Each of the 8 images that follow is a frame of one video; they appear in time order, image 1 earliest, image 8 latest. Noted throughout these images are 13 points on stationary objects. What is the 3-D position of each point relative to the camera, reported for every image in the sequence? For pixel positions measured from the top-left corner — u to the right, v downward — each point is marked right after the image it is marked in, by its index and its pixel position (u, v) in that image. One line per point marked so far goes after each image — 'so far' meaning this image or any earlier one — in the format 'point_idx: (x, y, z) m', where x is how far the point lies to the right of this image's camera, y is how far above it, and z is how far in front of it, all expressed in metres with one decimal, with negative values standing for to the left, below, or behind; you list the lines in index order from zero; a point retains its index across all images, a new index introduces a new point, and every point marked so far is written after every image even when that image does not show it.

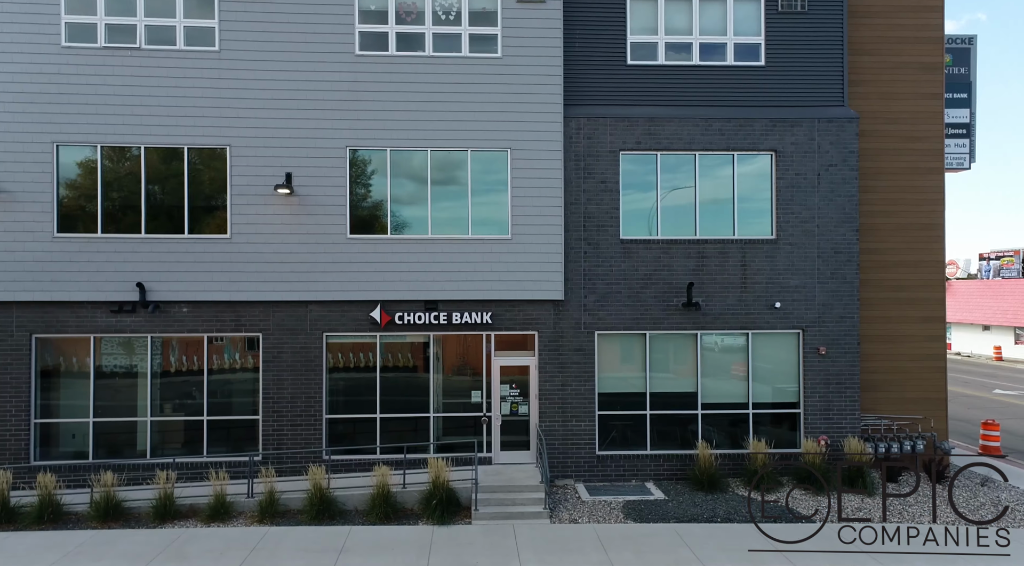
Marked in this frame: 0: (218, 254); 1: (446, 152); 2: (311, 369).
0: (-5.4, +0.5, +15.7) m
1: (-1.2, +2.5, +16.2) m
2: (-3.8, -1.6, +16.0) m
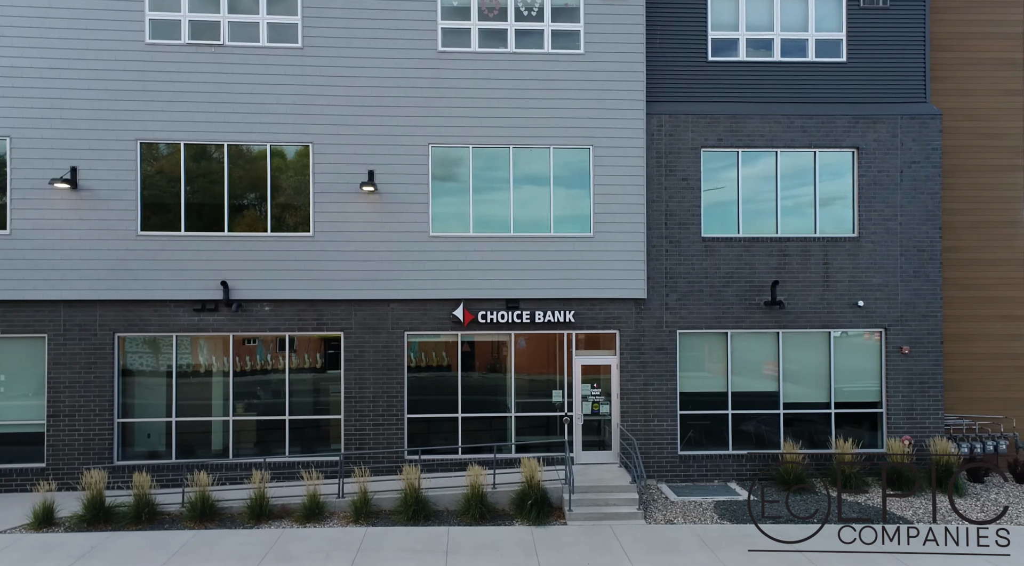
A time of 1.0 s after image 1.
0: (-3.8, +0.6, +15.6) m
1: (+0.3, +2.5, +16.1) m
2: (-2.2, -1.6, +15.9) m
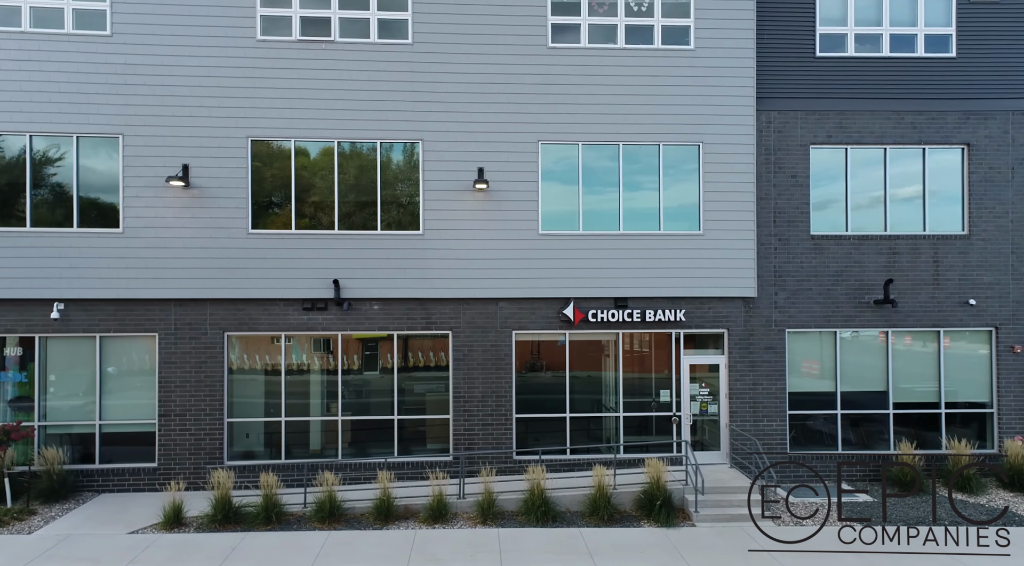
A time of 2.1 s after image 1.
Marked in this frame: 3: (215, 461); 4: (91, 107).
0: (-1.8, +0.6, +15.5) m
1: (+2.3, +2.5, +15.9) m
2: (-0.2, -1.6, +15.7) m
3: (-5.2, -3.1, +15.2) m
4: (-7.2, +3.0, +14.8) m
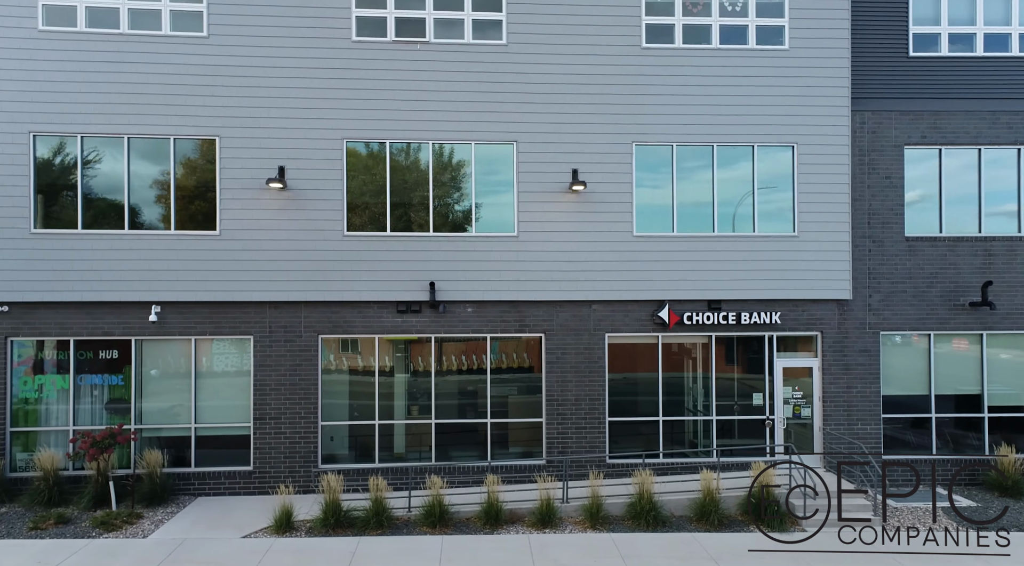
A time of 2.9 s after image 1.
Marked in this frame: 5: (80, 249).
0: (-0.1, +0.5, +15.3) m
1: (+4.0, +2.5, +15.7) m
2: (+1.5, -1.6, +15.6) m
3: (-3.5, -3.2, +15.1) m
4: (-5.6, +3.0, +14.8) m
5: (-7.3, +0.6, +14.6) m
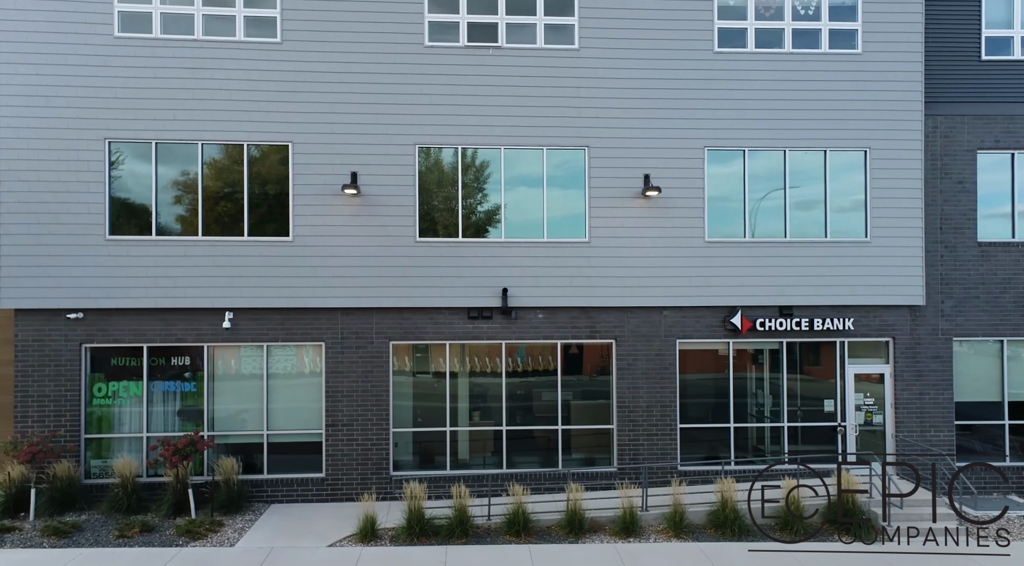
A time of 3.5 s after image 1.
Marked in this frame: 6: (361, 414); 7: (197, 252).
0: (+1.1, +0.4, +15.3) m
1: (+5.3, +2.4, +15.6) m
2: (+2.8, -1.7, +15.5) m
3: (-2.3, -3.3, +15.0) m
4: (-4.3, +2.9, +14.7) m
5: (-6.0, +0.5, +14.6) m
6: (-2.6, -2.3, +15.0) m
7: (-5.3, +0.5, +14.6) m
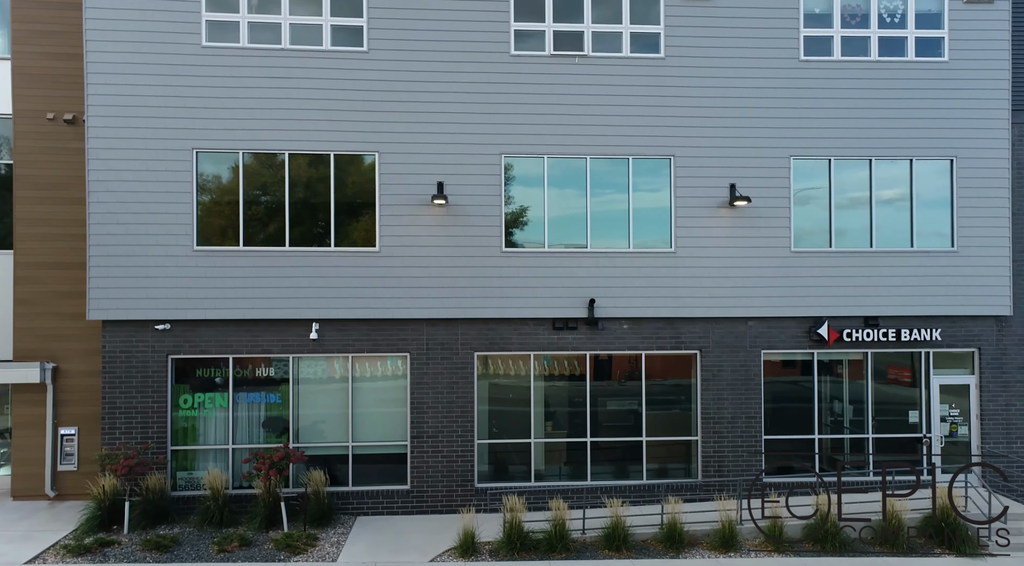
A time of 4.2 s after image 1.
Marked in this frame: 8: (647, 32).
0: (+2.6, +0.3, +15.1) m
1: (+6.8, +2.2, +15.5) m
2: (+4.3, -1.9, +15.4) m
3: (-0.8, -3.5, +14.9) m
4: (-2.8, +2.7, +14.6) m
5: (-4.5, +0.3, +14.5) m
6: (-1.1, -2.5, +14.9) m
7: (-3.9, +0.3, +14.6) m
8: (+2.4, +4.4, +15.1) m
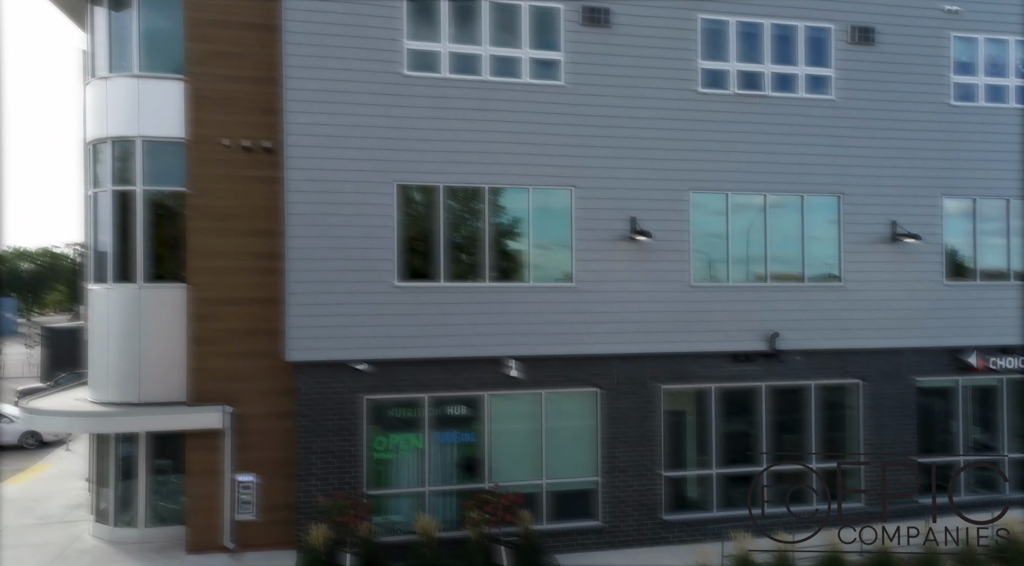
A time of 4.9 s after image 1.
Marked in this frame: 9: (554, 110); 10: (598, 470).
0: (+5.9, -0.3, +15.7) m
1: (+9.9, +1.6, +16.7) m
2: (+7.4, -2.5, +16.2) m
3: (+2.5, -4.1, +15.0) m
4: (+0.6, +2.1, +14.5) m
5: (-1.2, -0.3, +14.1) m
6: (+2.1, -3.1, +15.0) m
7: (-0.5, -0.3, +14.2) m
8: (+5.6, +3.8, +15.7) m
9: (+0.7, +2.9, +14.5) m
10: (+1.5, -3.2, +14.9) m
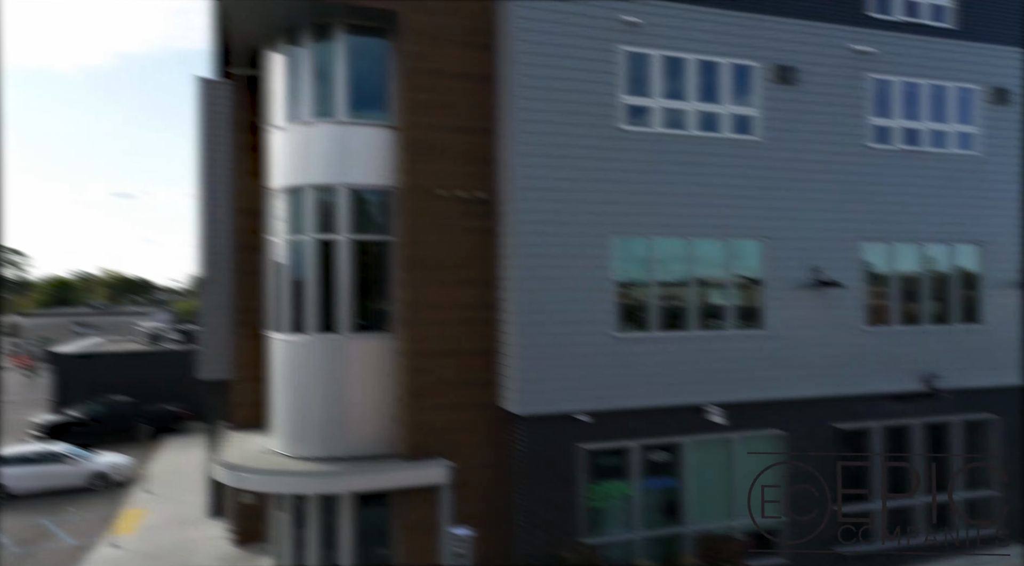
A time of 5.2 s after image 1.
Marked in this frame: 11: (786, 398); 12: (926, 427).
0: (+9.1, -1.2, +16.9) m
1: (+13.0, +0.7, +18.3) m
2: (+10.6, -3.3, +17.6) m
3: (+5.9, -4.9, +15.8) m
4: (+4.0, +1.2, +15.0) m
5: (+2.3, -1.2, +14.4) m
6: (+5.5, -3.9, +15.7) m
7: (+3.0, -1.1, +14.6) m
8: (+8.8, +3.0, +16.8) m
9: (+4.1, +2.1, +15.0) m
10: (+4.9, -4.1, +15.5) m
11: (+4.9, -2.1, +15.4) m
12: (+8.1, -2.8, +16.8) m
